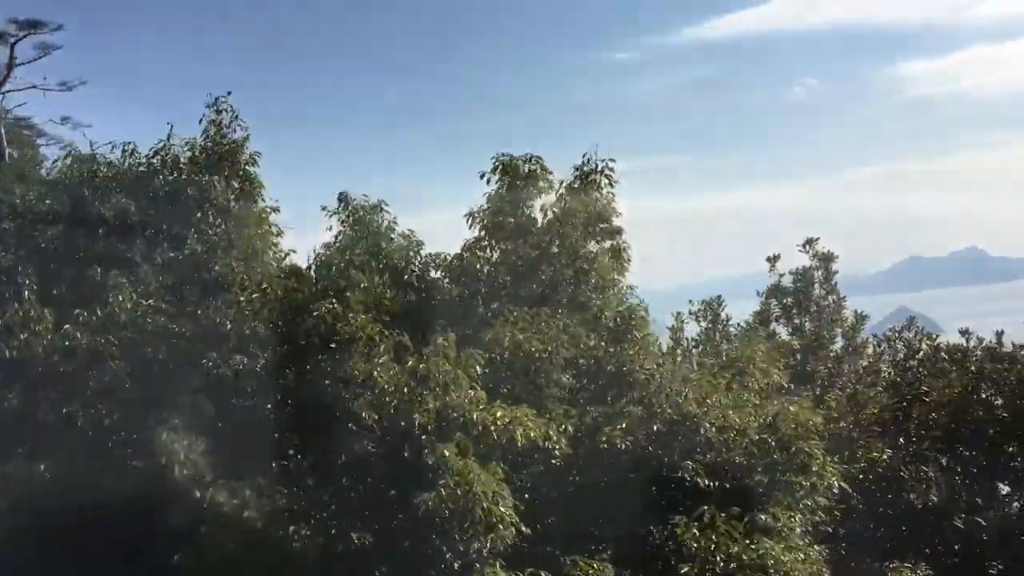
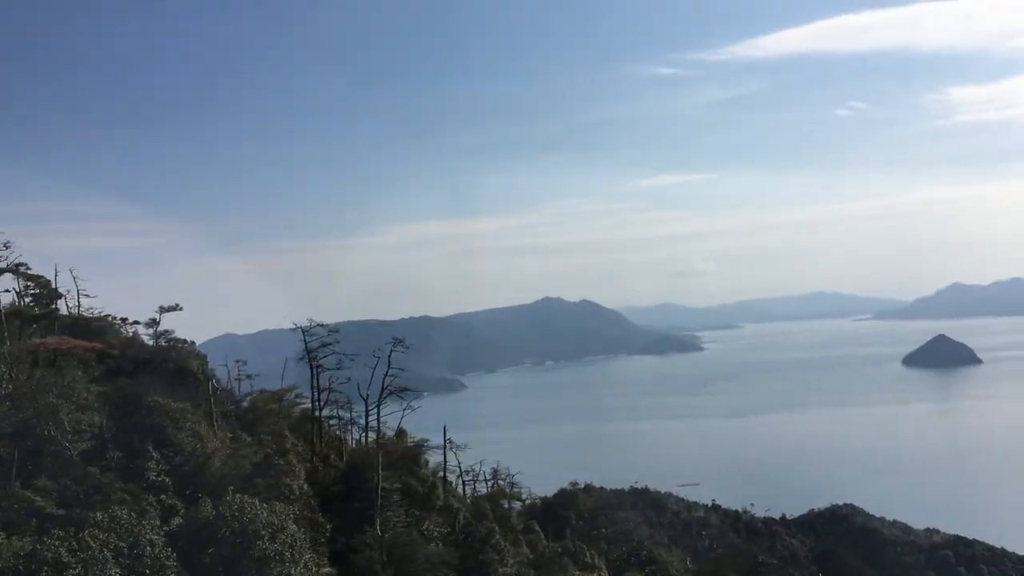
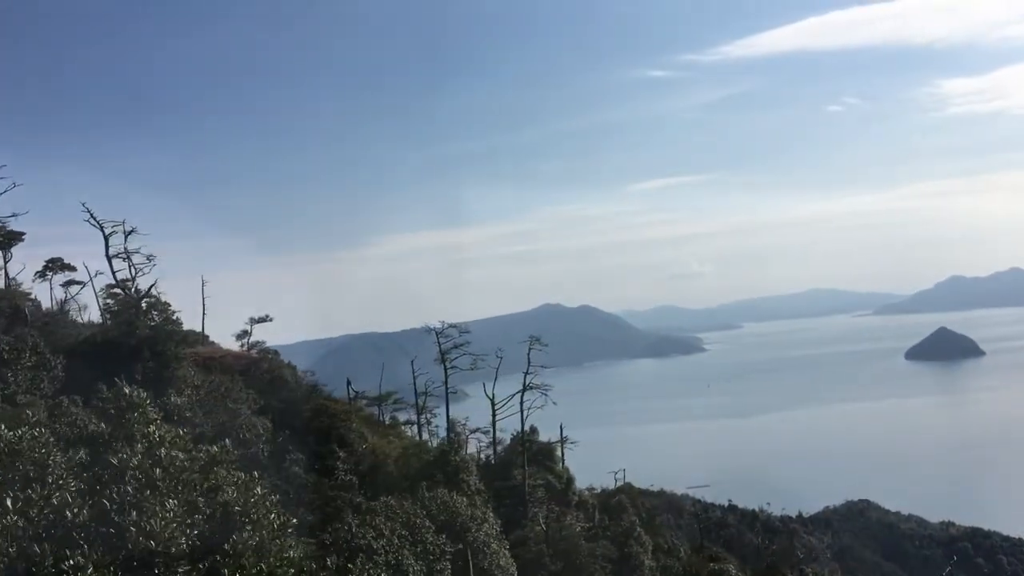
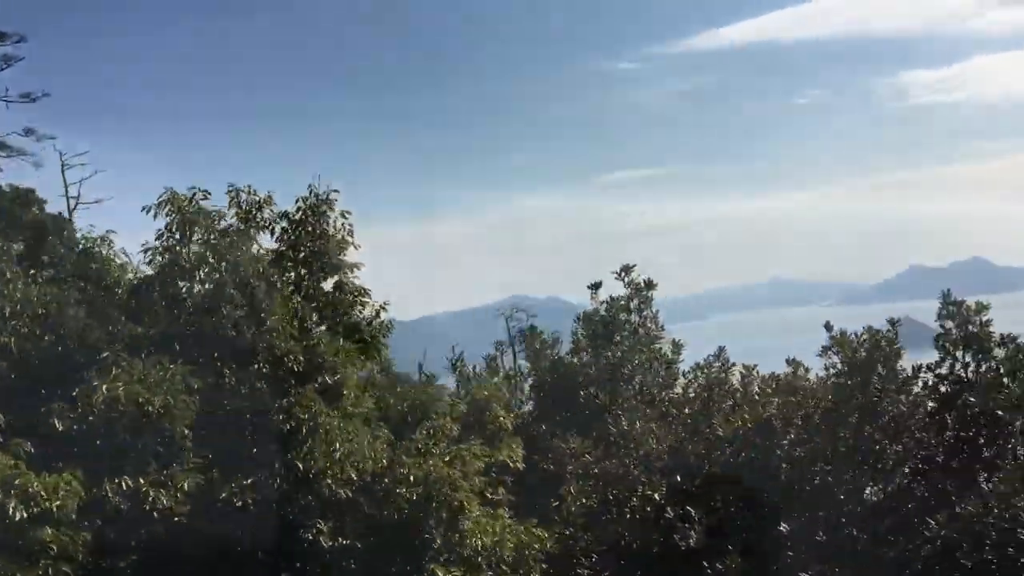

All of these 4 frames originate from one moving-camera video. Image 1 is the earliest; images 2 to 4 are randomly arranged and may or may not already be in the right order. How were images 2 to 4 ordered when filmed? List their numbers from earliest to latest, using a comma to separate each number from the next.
4, 3, 2
